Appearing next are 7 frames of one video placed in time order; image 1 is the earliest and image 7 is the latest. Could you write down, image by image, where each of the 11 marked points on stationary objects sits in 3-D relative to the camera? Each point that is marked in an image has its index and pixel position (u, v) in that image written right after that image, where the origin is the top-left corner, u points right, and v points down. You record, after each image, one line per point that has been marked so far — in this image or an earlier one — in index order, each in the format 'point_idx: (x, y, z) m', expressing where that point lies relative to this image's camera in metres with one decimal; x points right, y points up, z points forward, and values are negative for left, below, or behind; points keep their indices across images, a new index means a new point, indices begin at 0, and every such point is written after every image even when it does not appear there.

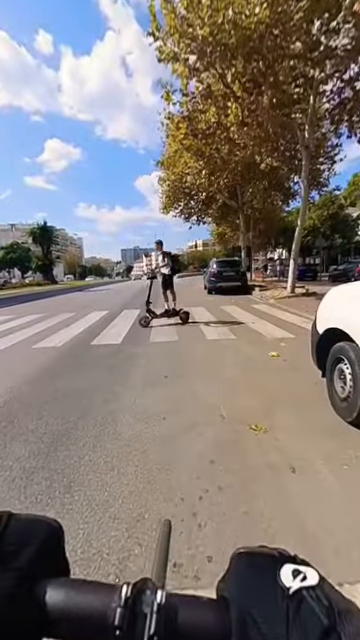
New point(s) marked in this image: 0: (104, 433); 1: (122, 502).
0: (-1.0, -1.5, +3.5) m
1: (-0.5, -1.6, +2.4) m
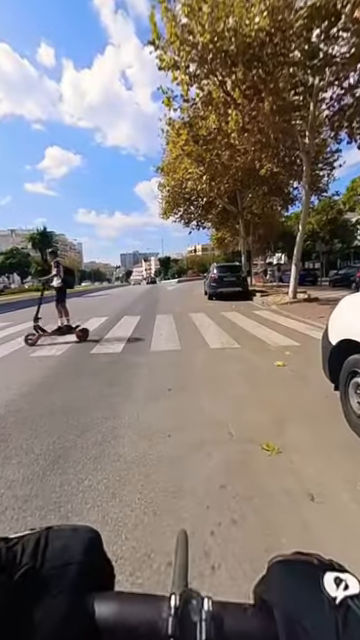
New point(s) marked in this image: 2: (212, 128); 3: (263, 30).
0: (-0.9, -1.7, +3.3) m
1: (-0.4, -1.7, +2.1) m
2: (+2.0, +11.6, +15.7) m
3: (+3.2, +11.3, +10.1) m
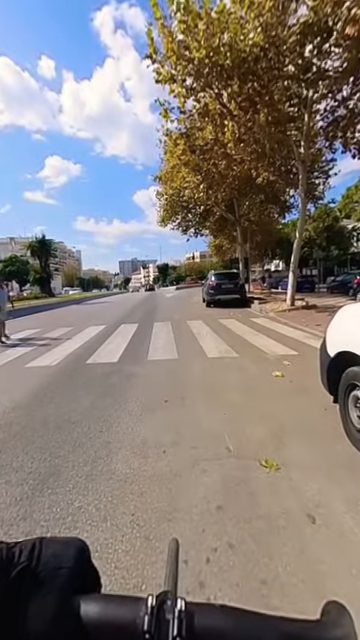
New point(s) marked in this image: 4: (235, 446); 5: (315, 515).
0: (-1.0, -1.8, +3.2) m
1: (-0.5, -1.9, +2.0) m
2: (+1.8, +11.1, +16.0) m
3: (+3.1, +11.0, +10.4) m
4: (+0.8, -1.7, +3.6) m
5: (+1.3, -1.8, +2.4) m
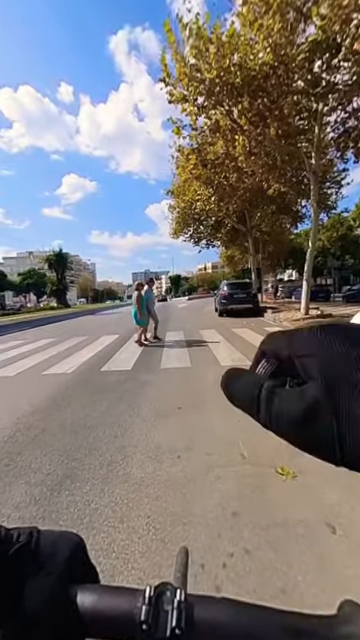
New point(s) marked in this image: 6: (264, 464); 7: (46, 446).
0: (-0.8, -1.9, +3.2) m
1: (-0.4, -1.9, +2.0) m
2: (+2.5, +10.5, +16.4) m
3: (+3.6, +10.6, +10.7) m
4: (+1.0, -1.8, +3.6) m
5: (+1.4, -1.9, +2.4) m
6: (+1.1, -1.8, +3.4) m
7: (-2.0, -1.9, +3.9) m
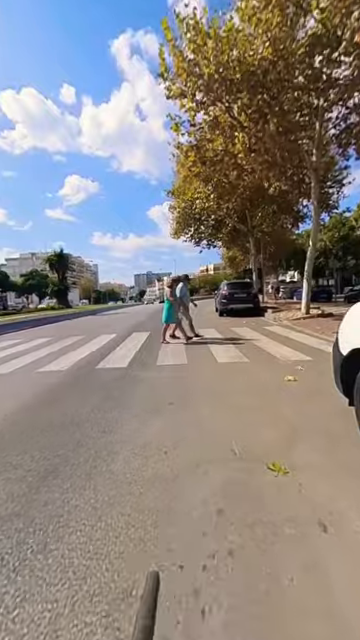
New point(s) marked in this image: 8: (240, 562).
0: (-1.0, -1.8, +3.0) m
1: (-0.5, -1.8, +1.9) m
2: (+2.5, +10.6, +16.3) m
3: (+3.5, +10.7, +10.6) m
4: (+0.8, -1.7, +3.4) m
5: (+1.2, -1.7, +2.2) m
6: (+0.9, -1.7, +3.2) m
7: (-2.1, -1.7, +3.7) m
8: (+0.4, -1.7, +1.9) m
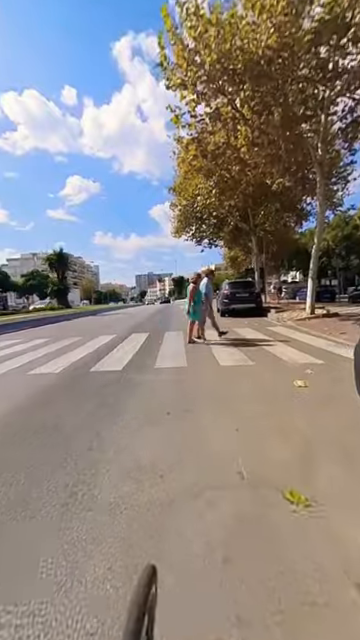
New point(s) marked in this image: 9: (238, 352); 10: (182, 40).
0: (-1.0, -1.8, +2.6) m
1: (-0.6, -1.7, +1.4) m
2: (+2.5, +10.6, +15.8) m
3: (+3.5, +10.7, +10.1) m
4: (+0.8, -1.7, +2.9) m
5: (+1.2, -1.7, +1.7) m
6: (+0.9, -1.7, +2.7) m
7: (-2.2, -1.7, +3.3) m
8: (+0.4, -1.7, +1.4) m
9: (+1.9, -1.1, +8.5) m
10: (+0.1, +12.2, +11.3) m
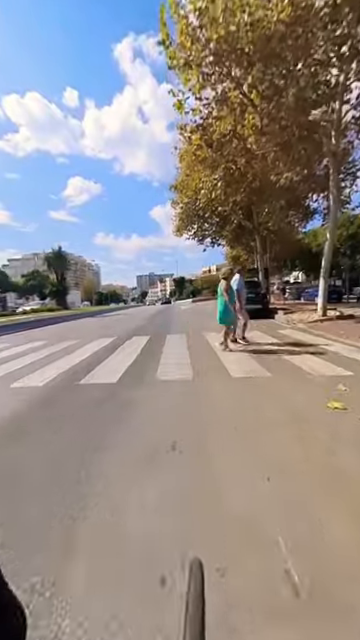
0: (-0.9, -1.8, +1.6) m
1: (-0.5, -1.8, +0.4) m
2: (+2.7, +10.5, +14.9) m
3: (+3.6, +10.6, +9.2) m
4: (+0.9, -1.8, +2.0) m
5: (+1.3, -1.8, +0.8) m
6: (+1.0, -1.8, +1.8) m
7: (-2.1, -1.8, +2.3) m
8: (+0.5, -1.8, +0.4) m
9: (+2.0, -1.2, +7.6) m
10: (+0.2, +12.1, +10.4) m
